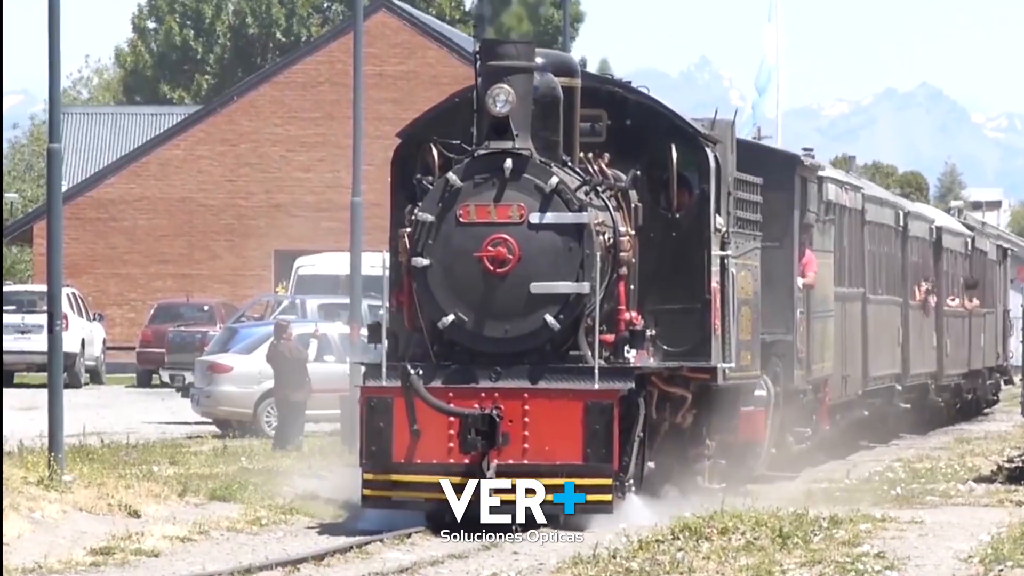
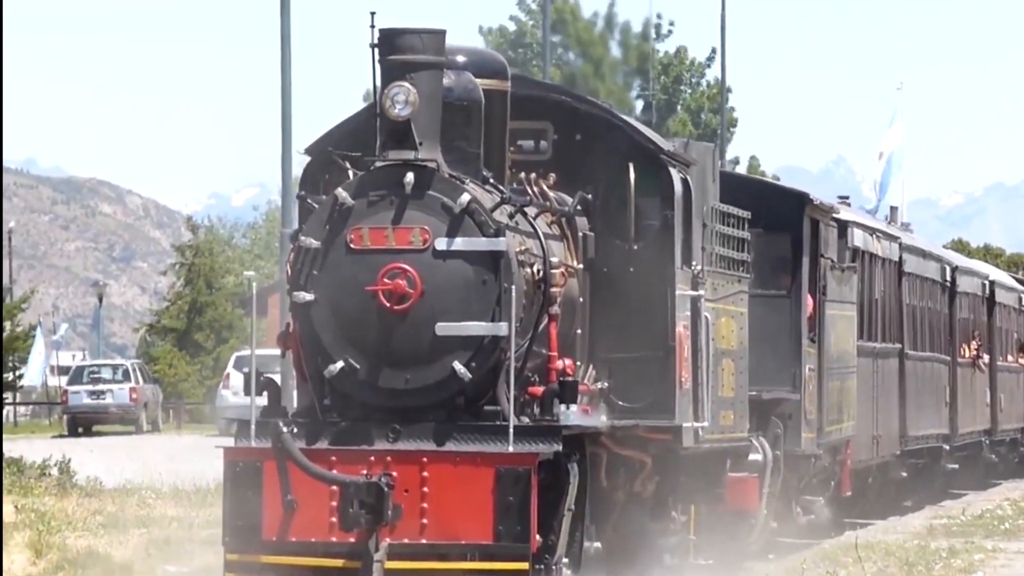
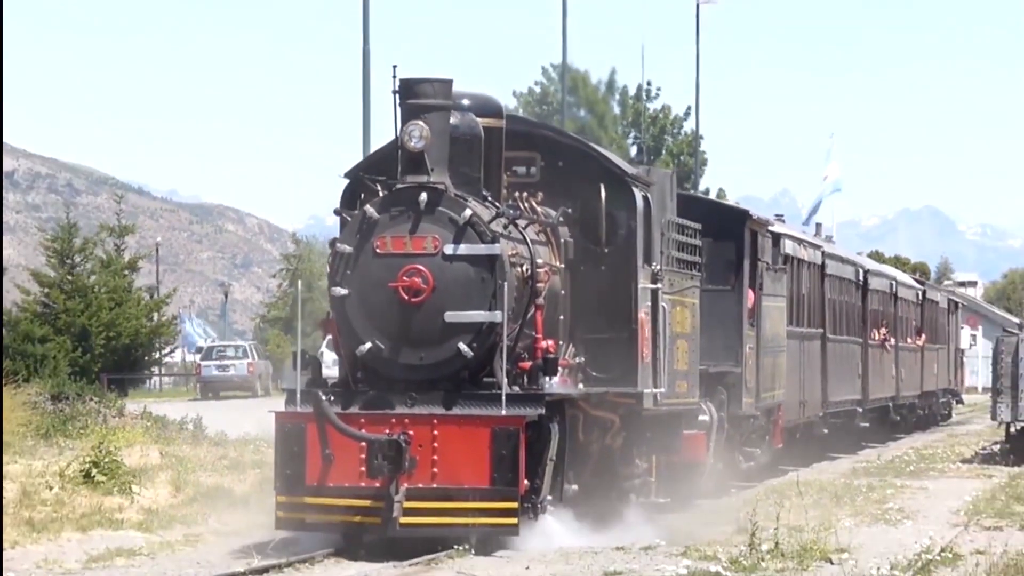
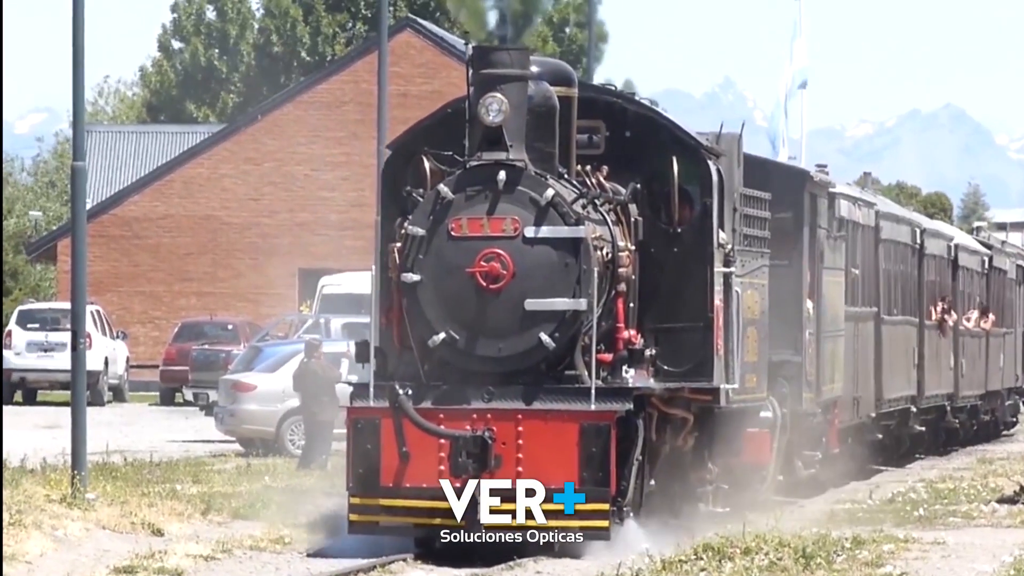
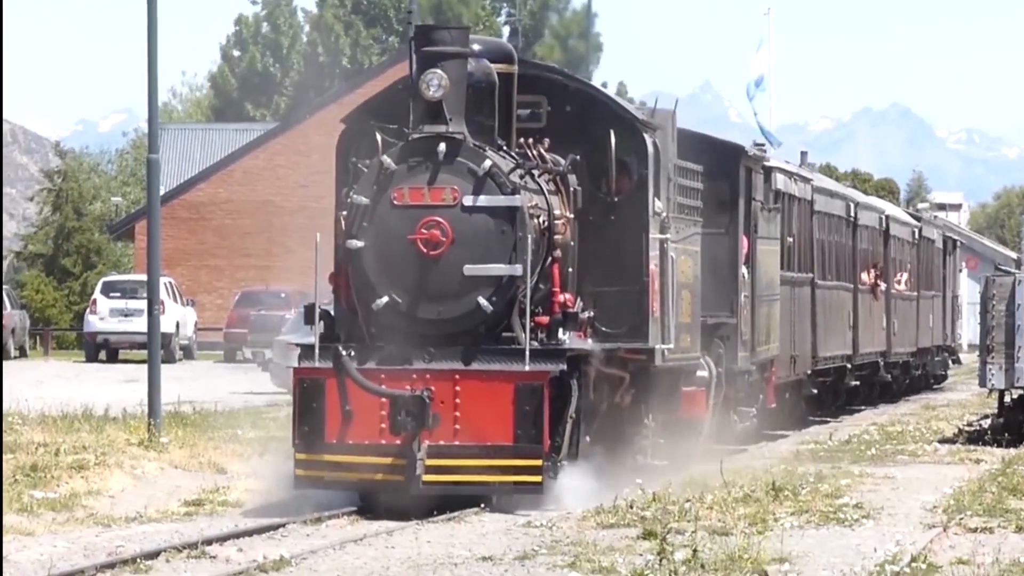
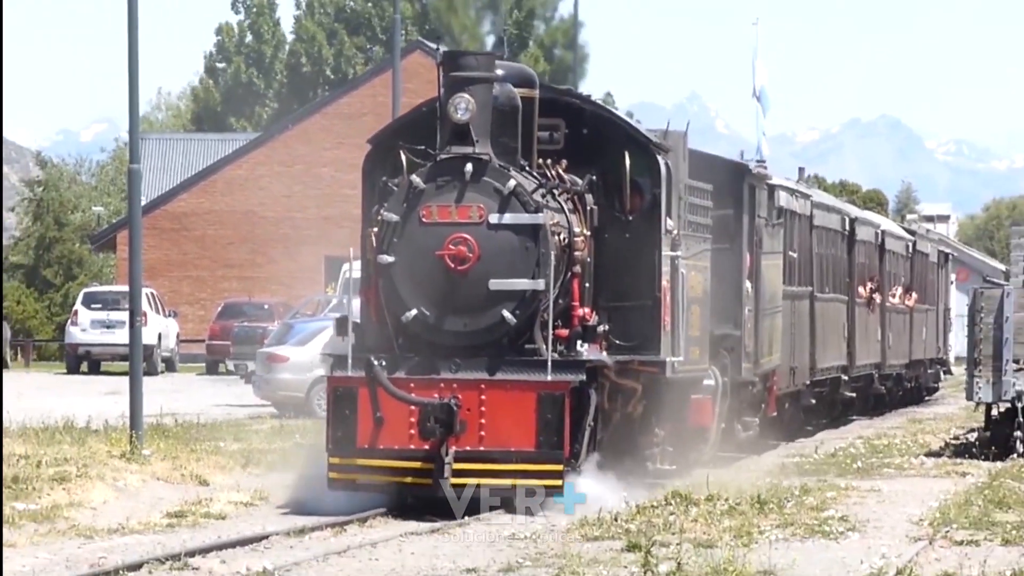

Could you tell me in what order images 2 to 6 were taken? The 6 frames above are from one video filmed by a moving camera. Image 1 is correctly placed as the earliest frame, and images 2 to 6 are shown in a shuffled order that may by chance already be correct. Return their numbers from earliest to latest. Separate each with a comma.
4, 6, 5, 2, 3
